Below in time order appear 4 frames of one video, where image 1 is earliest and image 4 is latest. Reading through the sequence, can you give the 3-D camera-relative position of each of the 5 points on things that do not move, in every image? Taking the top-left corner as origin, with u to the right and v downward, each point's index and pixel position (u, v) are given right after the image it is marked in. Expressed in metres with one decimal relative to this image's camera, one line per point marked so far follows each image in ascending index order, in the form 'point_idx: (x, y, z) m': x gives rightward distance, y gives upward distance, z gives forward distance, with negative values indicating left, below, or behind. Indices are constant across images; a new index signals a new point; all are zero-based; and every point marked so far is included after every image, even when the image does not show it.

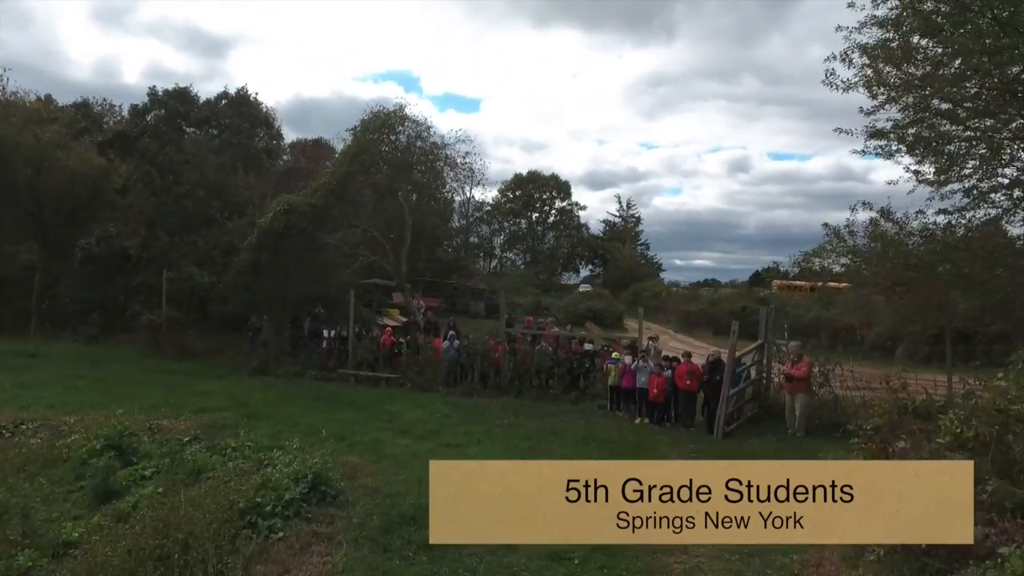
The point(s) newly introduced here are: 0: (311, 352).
0: (-4.9, -1.6, +19.3) m
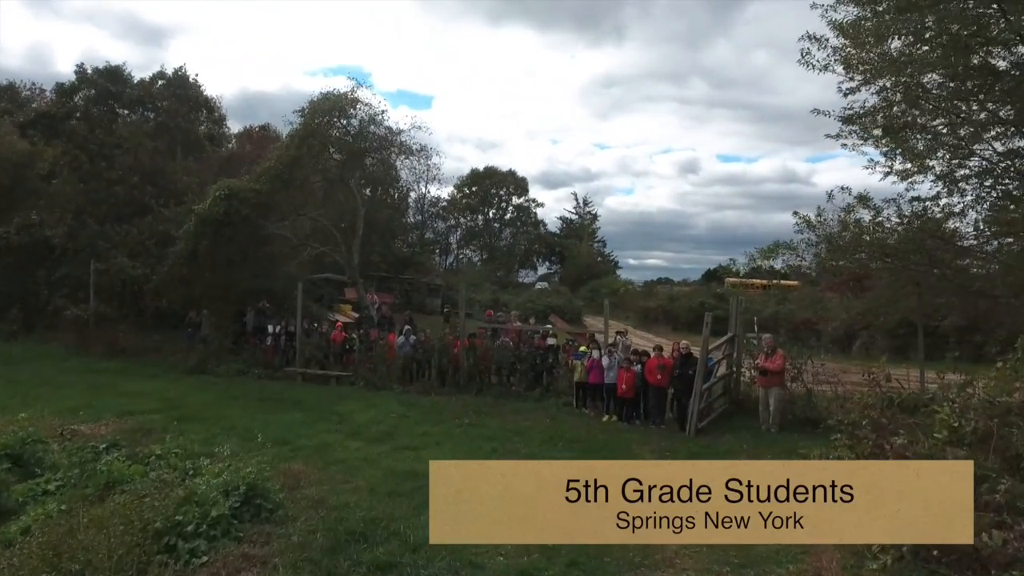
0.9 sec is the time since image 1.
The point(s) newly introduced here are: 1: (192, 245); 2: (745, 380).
0: (-5.9, -1.4, +18.0) m
1: (-7.3, +0.9, +18.1) m
2: (+4.1, -1.6, +13.8) m
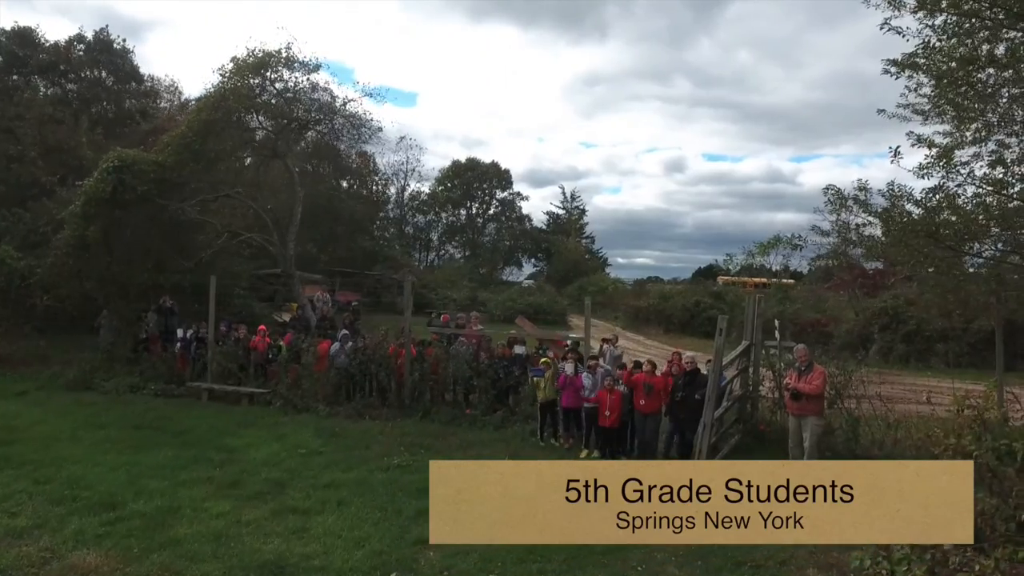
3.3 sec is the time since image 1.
0: (-6.6, -1.3, +14.7) m
1: (-8.0, +1.0, +14.7) m
2: (+3.4, -1.6, +10.6) m
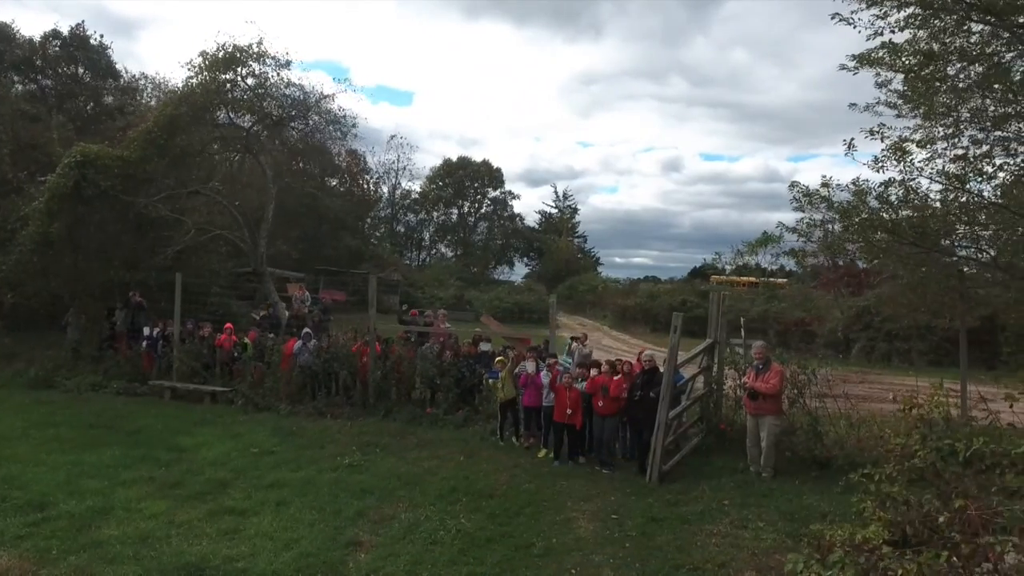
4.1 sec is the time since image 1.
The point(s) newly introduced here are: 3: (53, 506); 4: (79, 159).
0: (-7.1, -1.3, +14.5) m
1: (-8.6, +1.1, +14.5) m
2: (+2.9, -1.5, +10.5) m
3: (-3.9, -1.9, +6.9) m
4: (-7.8, +2.3, +14.4) m
